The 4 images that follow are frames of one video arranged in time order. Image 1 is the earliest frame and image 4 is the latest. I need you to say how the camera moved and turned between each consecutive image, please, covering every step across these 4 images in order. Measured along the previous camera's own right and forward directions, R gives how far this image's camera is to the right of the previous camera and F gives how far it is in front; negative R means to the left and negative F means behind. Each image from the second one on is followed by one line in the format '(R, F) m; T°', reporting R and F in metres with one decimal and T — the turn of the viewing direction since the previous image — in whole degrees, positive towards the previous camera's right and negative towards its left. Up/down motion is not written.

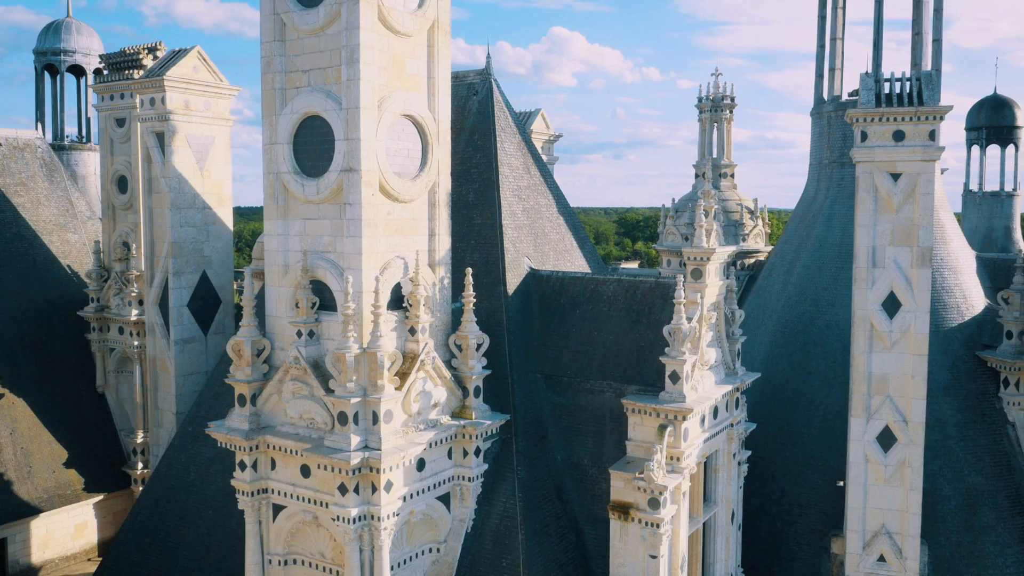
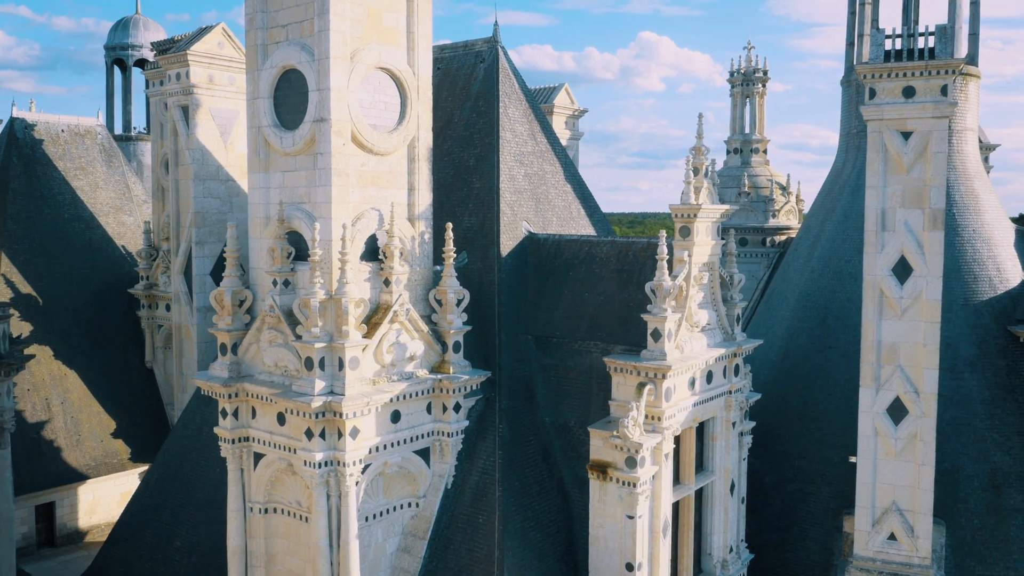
(+2.2, +0.2) m; -6°
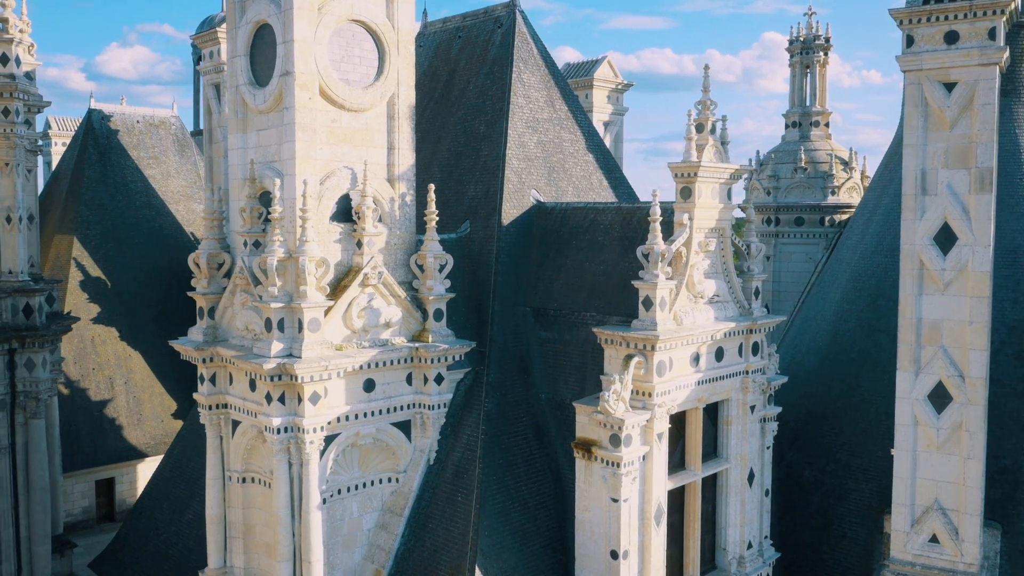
(+2.6, +1.3) m; -8°
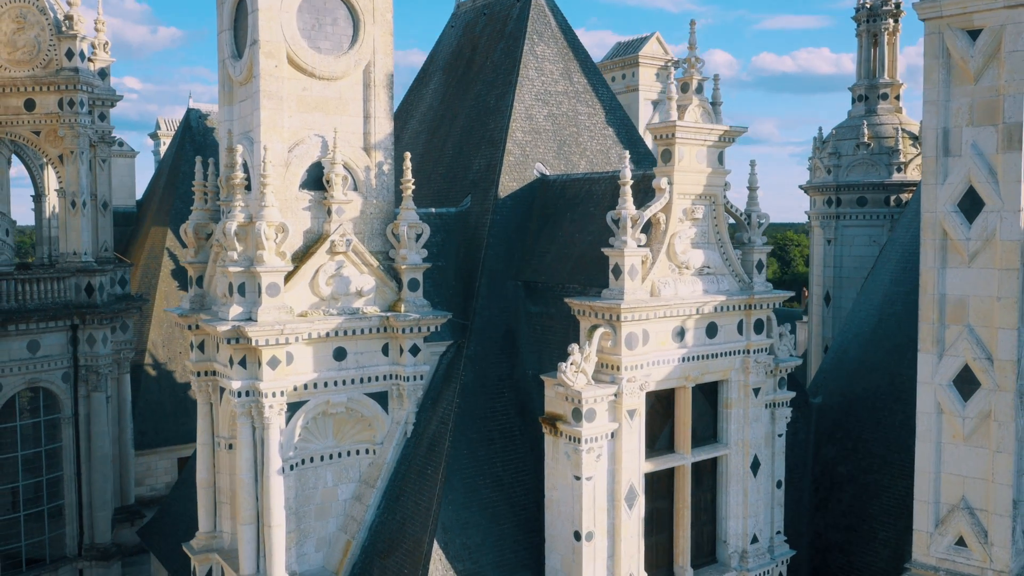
(+3.3, +0.8) m; -10°
